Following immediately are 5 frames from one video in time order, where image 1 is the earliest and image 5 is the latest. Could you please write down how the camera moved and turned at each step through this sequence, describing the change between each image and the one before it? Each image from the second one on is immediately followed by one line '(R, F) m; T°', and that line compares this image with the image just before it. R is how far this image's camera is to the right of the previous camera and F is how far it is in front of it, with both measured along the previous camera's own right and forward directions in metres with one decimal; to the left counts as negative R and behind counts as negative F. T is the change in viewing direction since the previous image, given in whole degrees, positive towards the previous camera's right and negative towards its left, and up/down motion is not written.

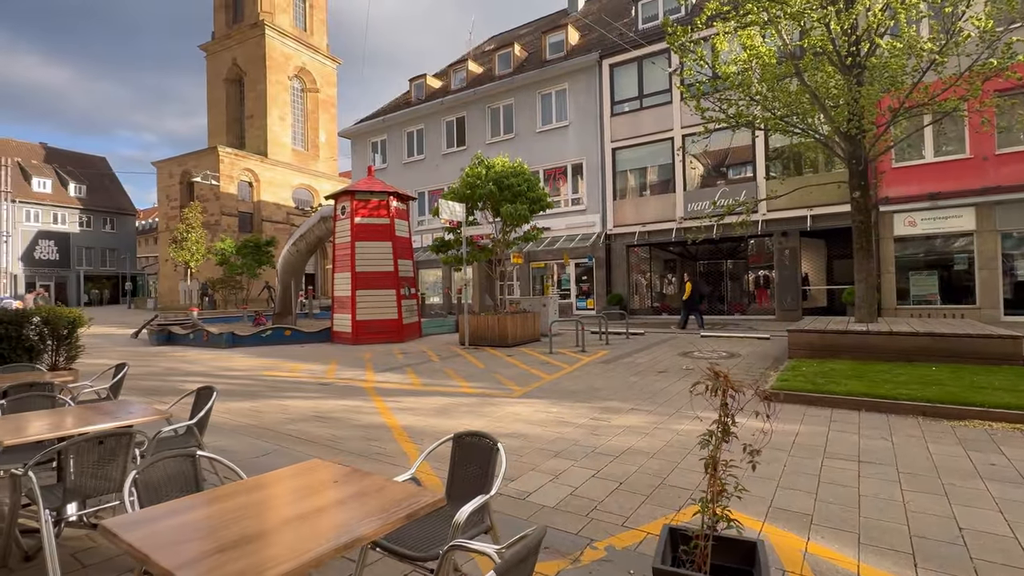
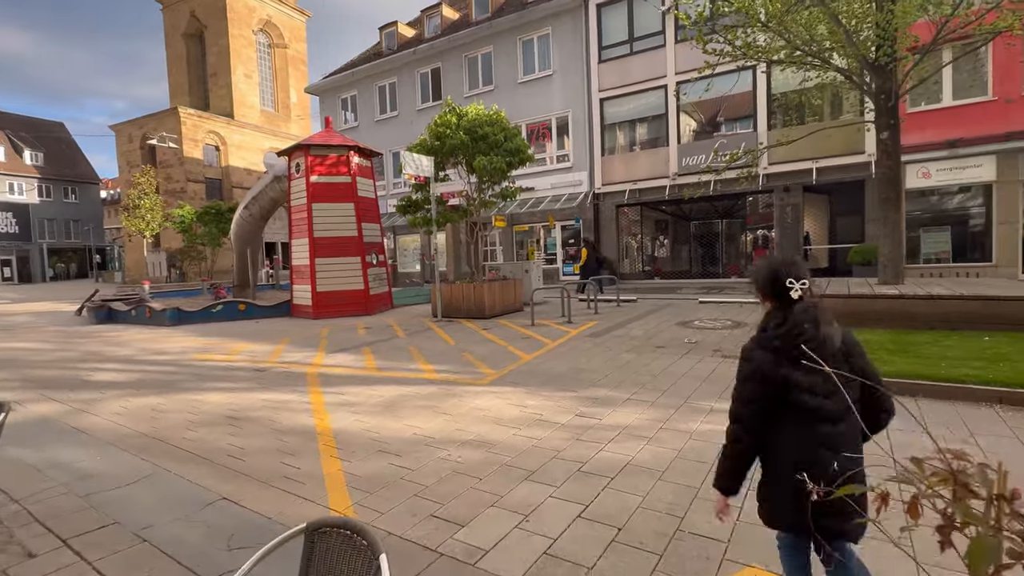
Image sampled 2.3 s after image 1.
(+0.3, +1.5) m; +1°
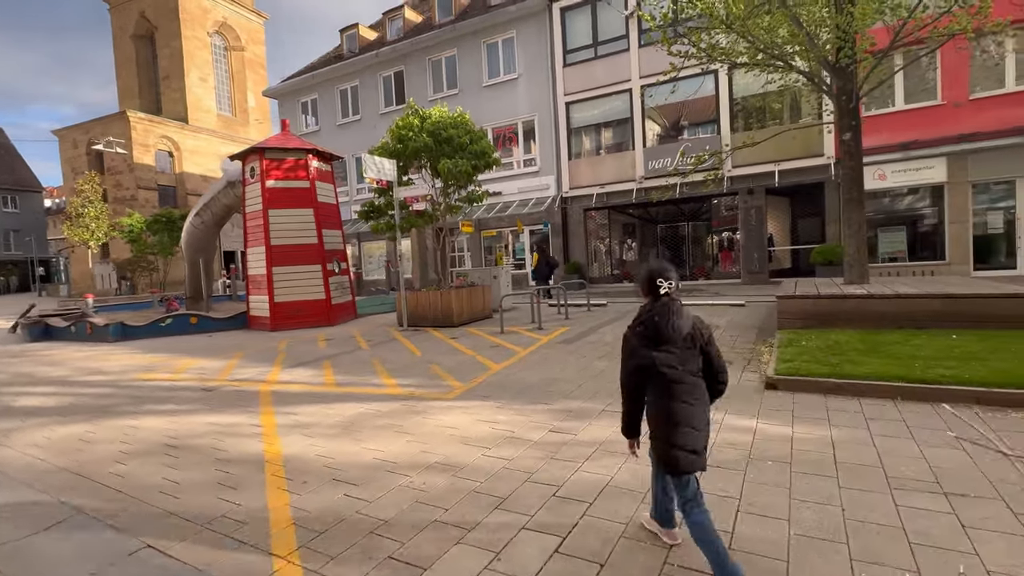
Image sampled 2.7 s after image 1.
(0.0, +0.3) m; +3°
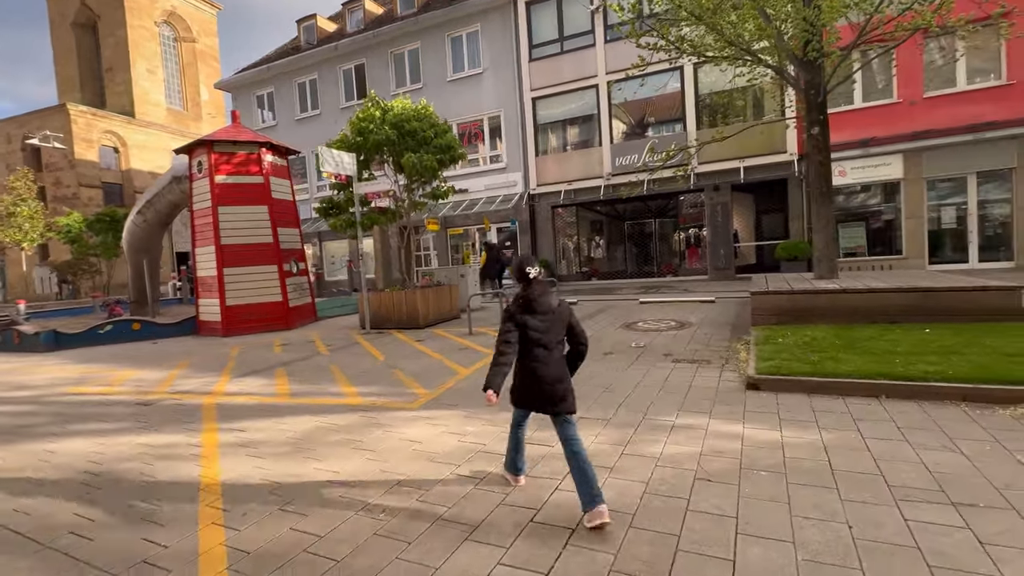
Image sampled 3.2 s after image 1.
(0.0, +0.4) m; +4°
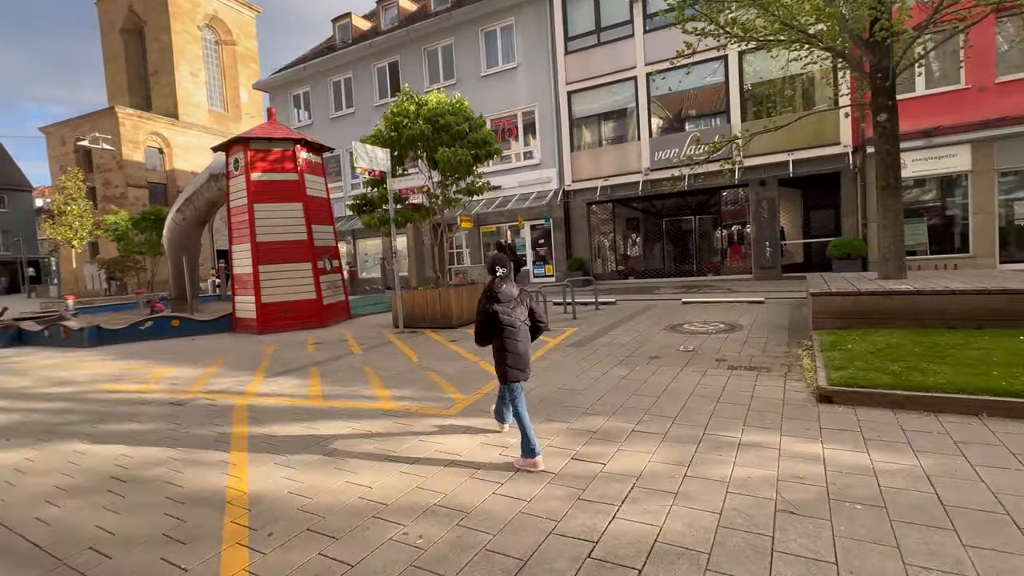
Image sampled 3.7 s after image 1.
(-0.1, +0.4) m; -3°
